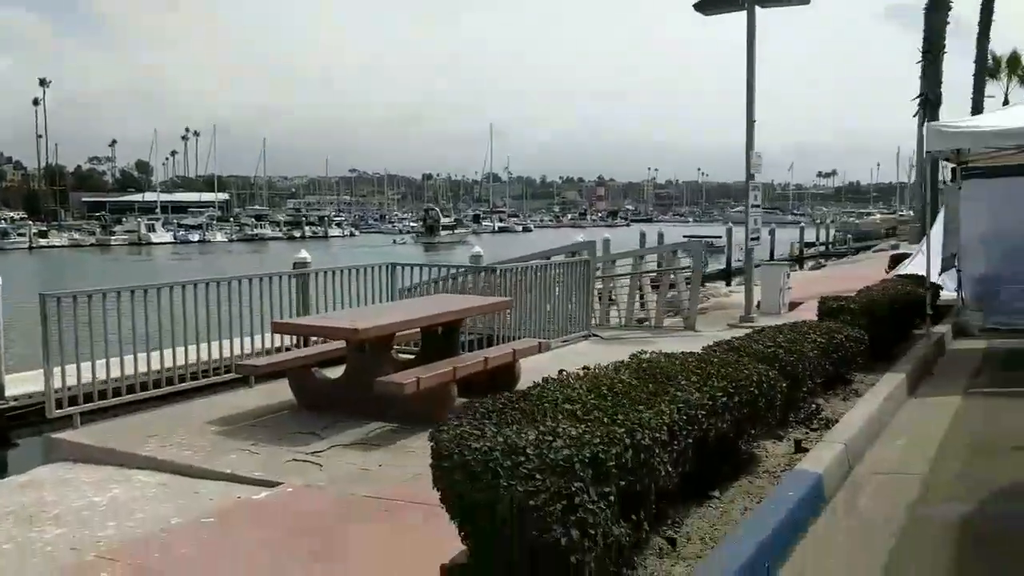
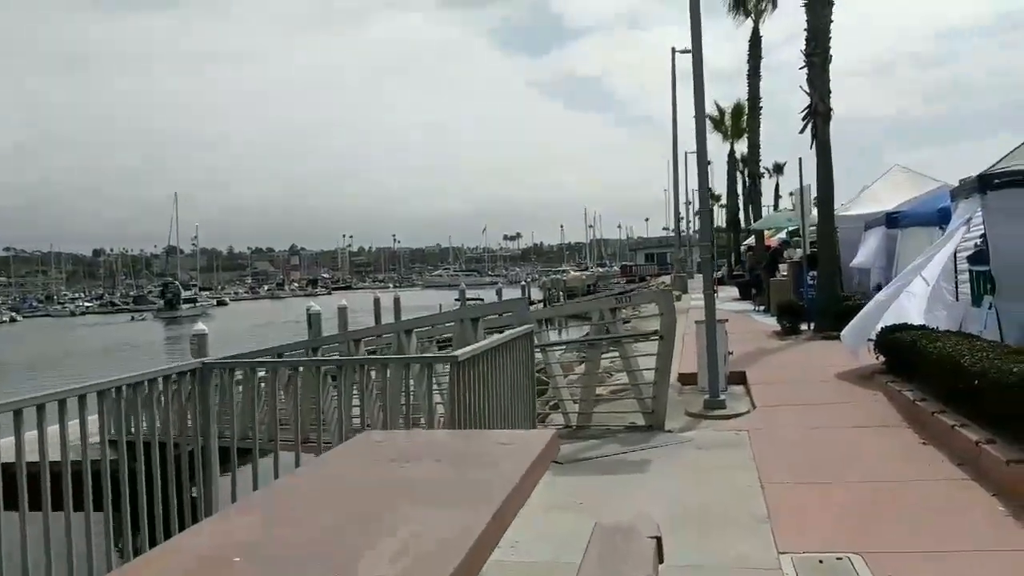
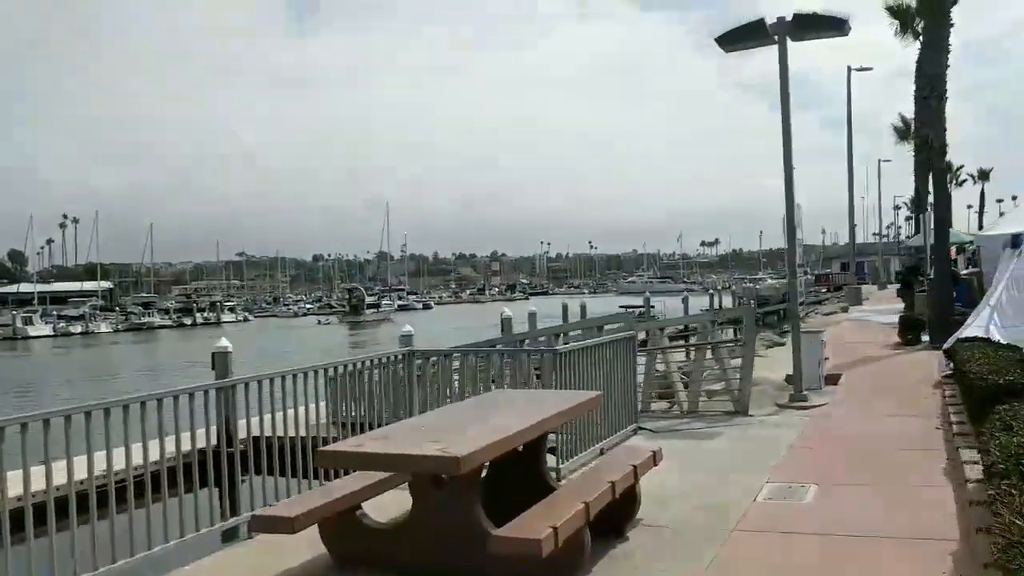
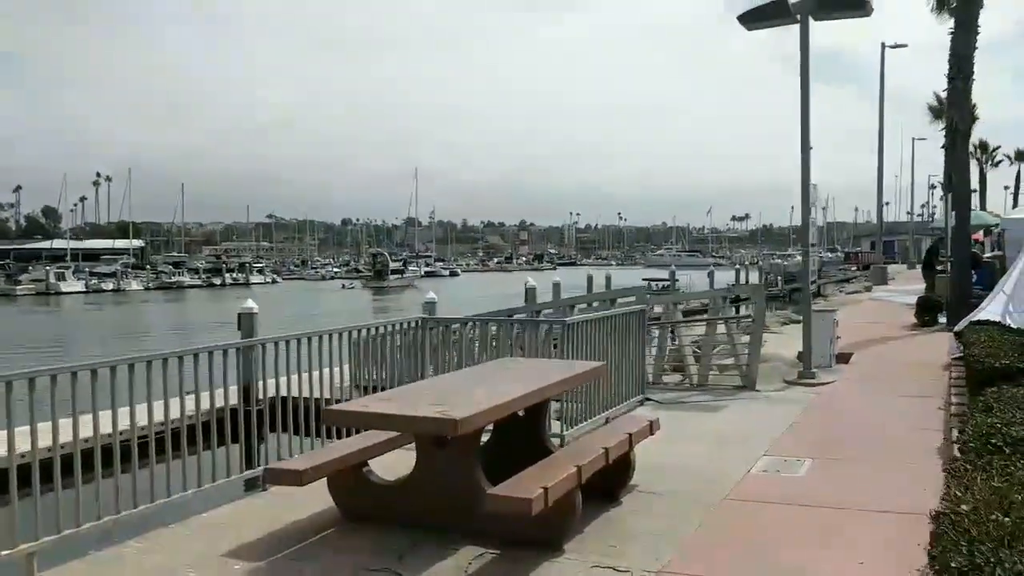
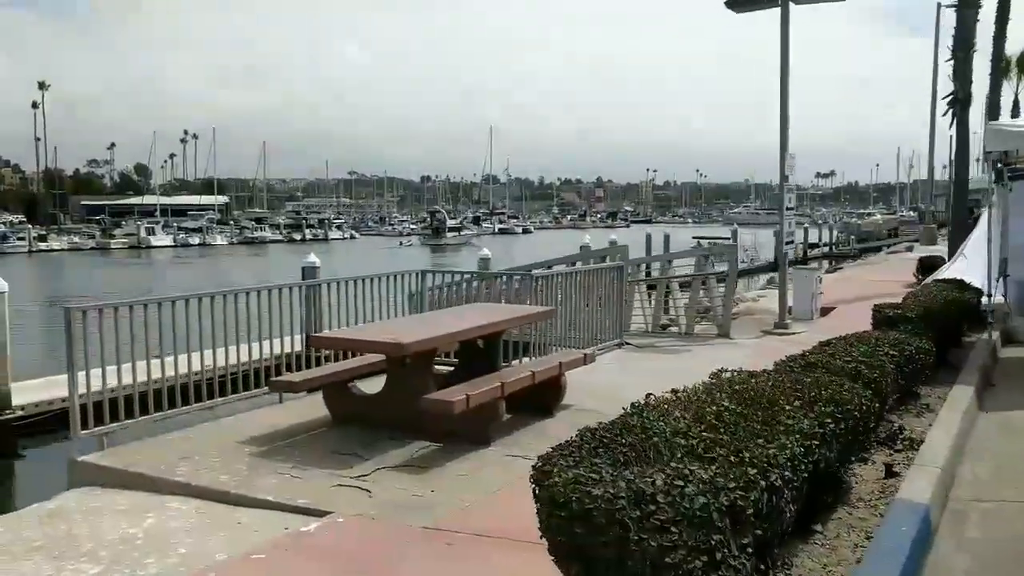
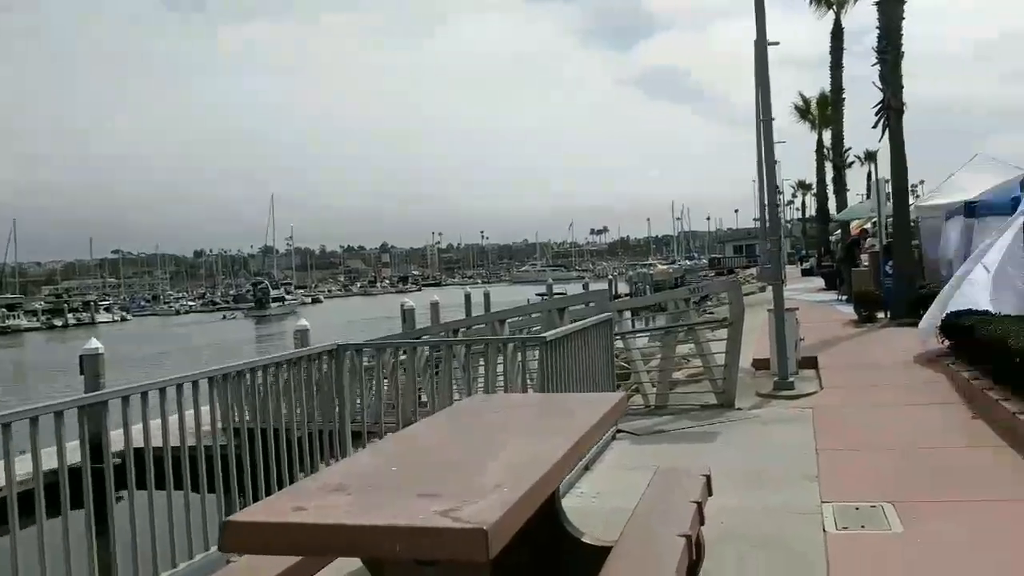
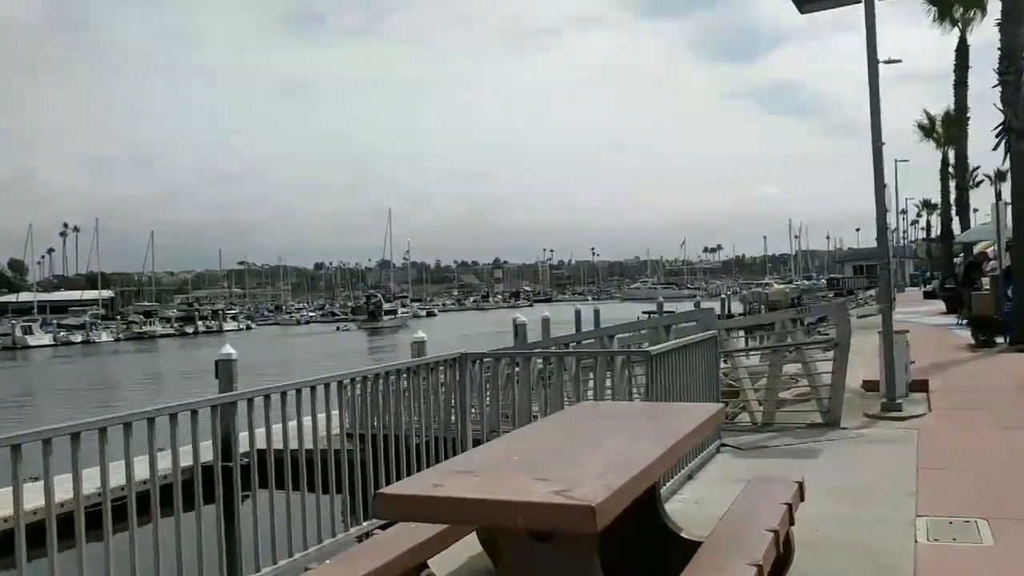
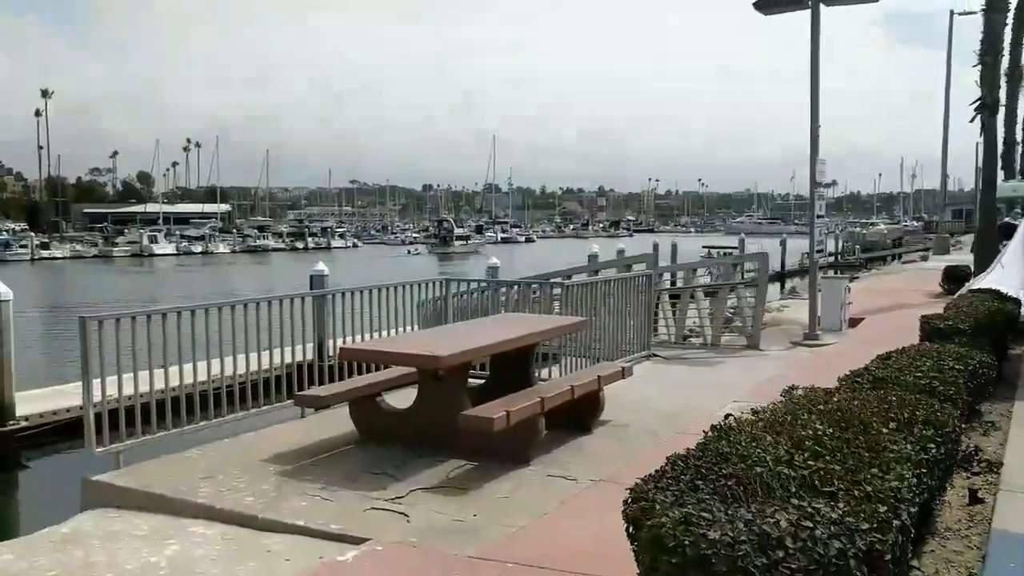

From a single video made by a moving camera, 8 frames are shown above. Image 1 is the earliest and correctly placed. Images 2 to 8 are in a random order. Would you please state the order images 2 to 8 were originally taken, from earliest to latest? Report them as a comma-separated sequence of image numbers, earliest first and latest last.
5, 8, 4, 3, 7, 6, 2
